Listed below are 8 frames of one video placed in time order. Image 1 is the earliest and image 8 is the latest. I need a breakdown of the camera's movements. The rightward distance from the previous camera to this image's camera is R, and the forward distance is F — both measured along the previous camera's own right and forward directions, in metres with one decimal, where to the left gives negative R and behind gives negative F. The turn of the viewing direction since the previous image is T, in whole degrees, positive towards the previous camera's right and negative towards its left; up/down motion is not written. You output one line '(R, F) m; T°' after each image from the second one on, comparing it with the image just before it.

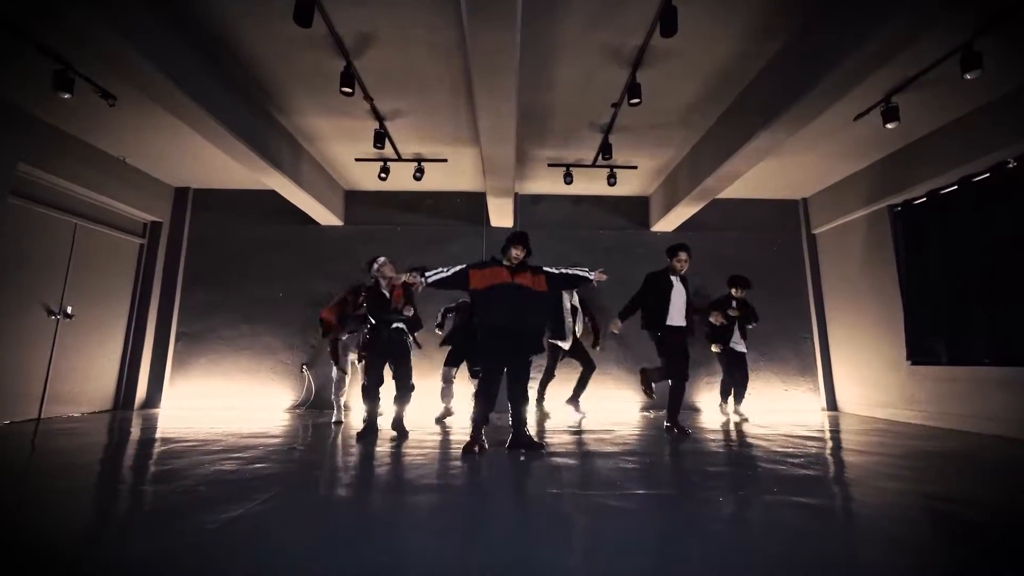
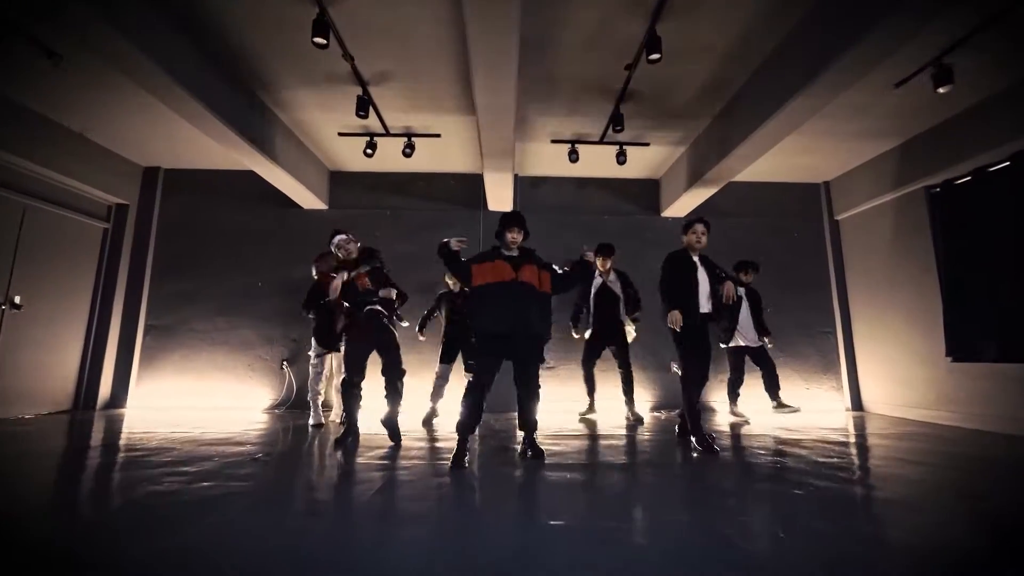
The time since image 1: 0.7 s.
(0.0, +0.4) m; 0°
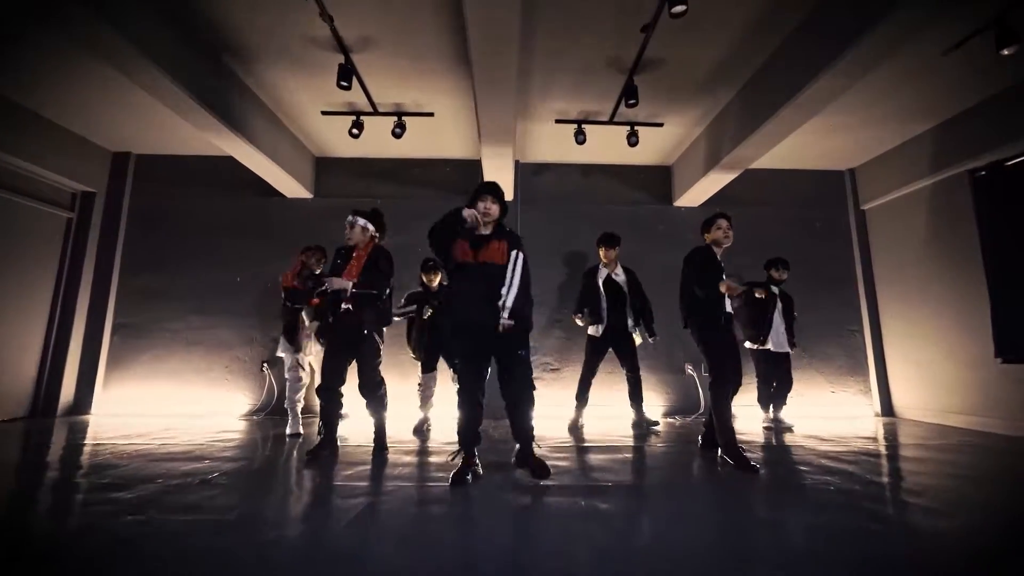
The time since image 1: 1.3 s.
(0.0, +0.4) m; 0°
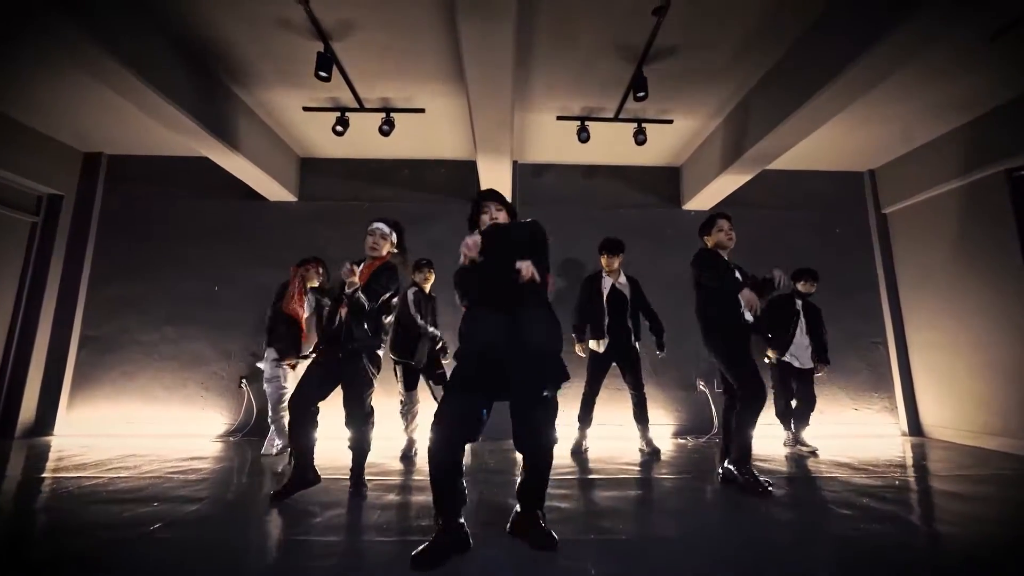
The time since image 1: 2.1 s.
(0.0, +0.3) m; 0°
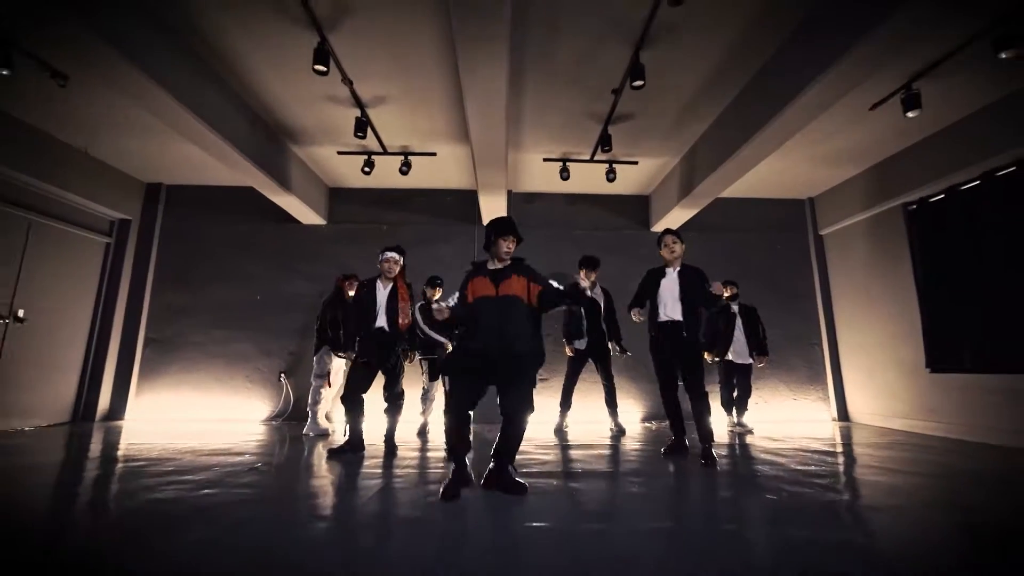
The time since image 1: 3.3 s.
(0.0, -0.8) m; 0°
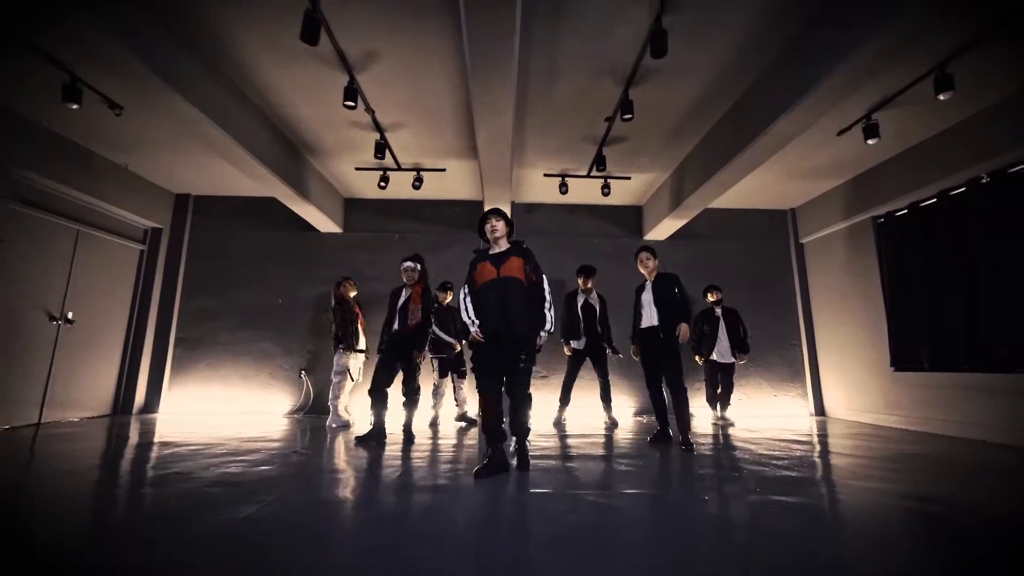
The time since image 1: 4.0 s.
(0.0, -0.4) m; 0°
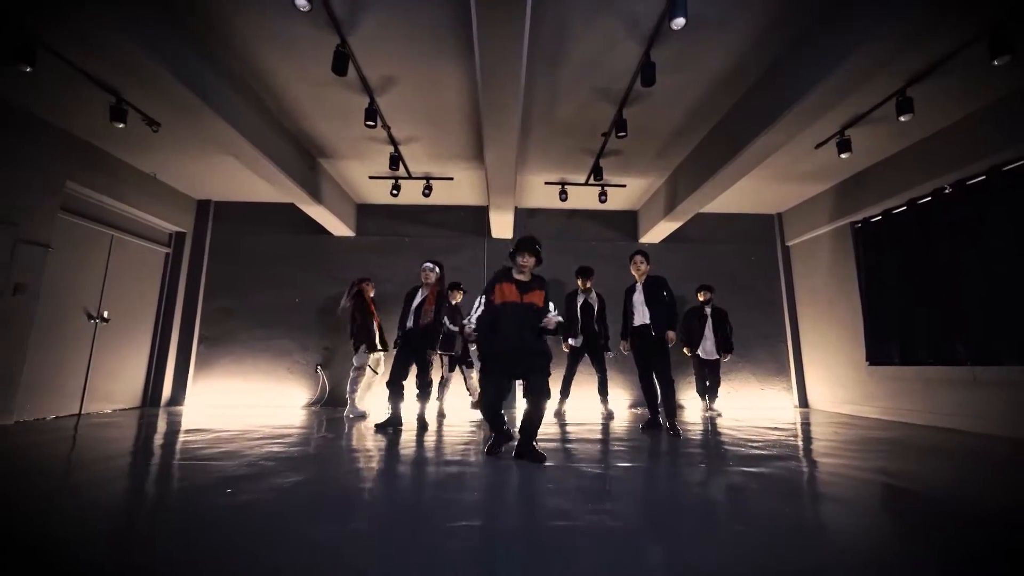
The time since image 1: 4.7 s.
(0.0, -0.3) m; 0°
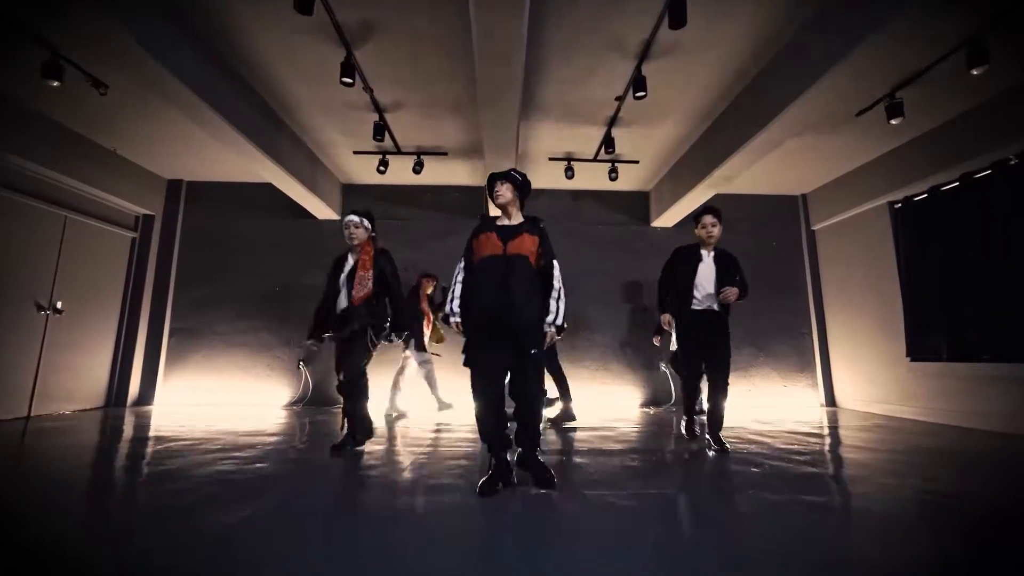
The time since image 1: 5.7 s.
(0.0, +0.5) m; 0°
